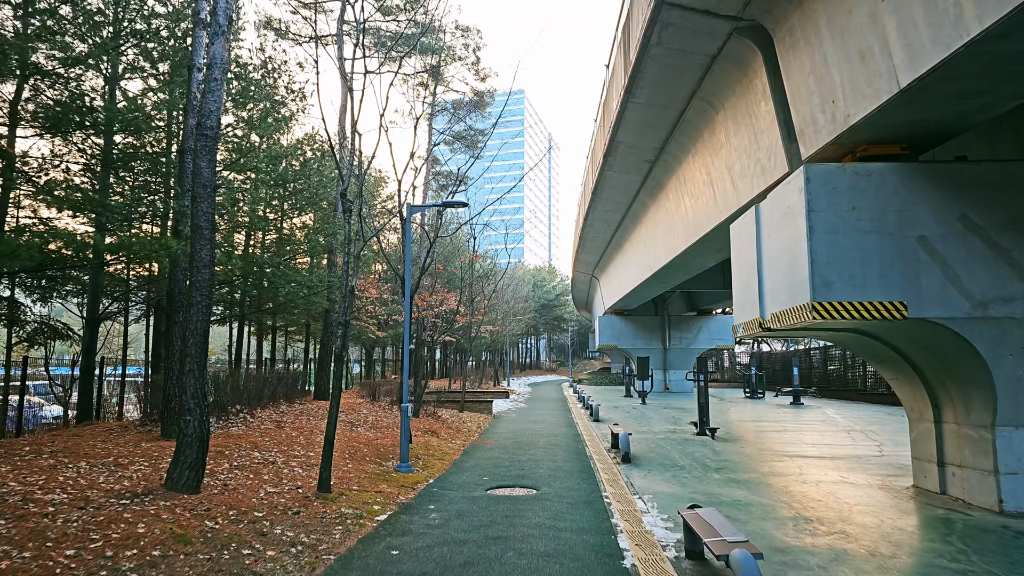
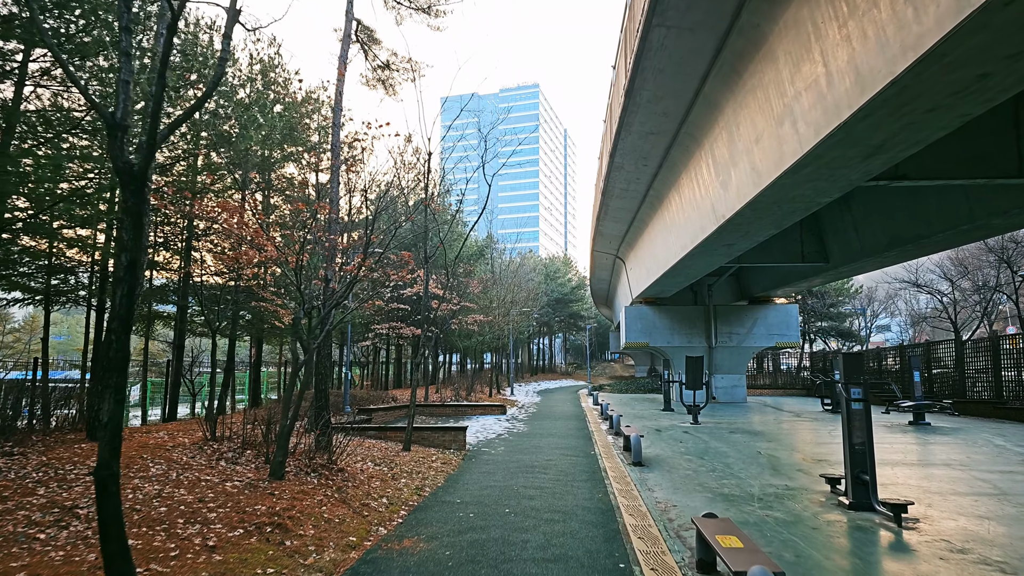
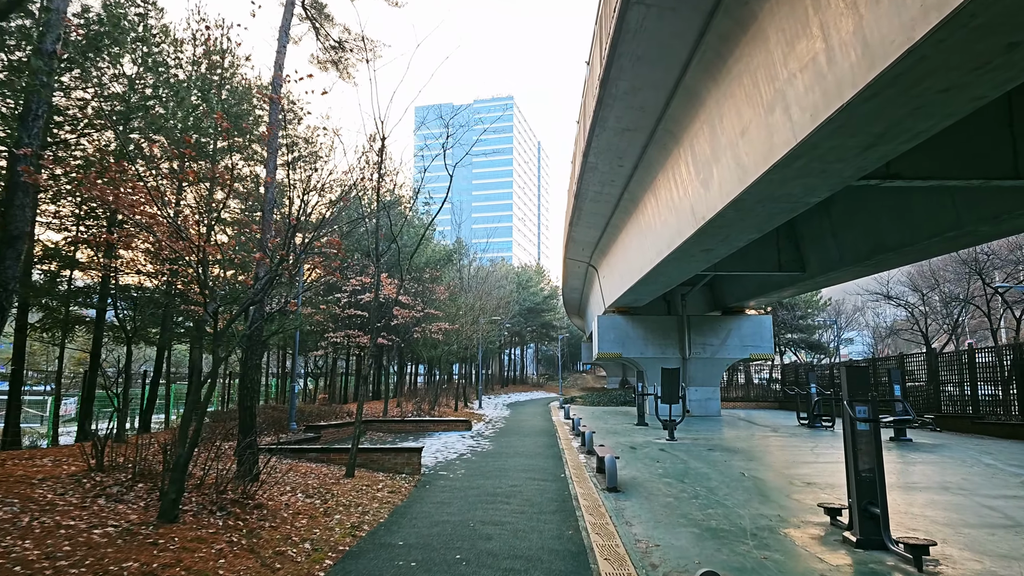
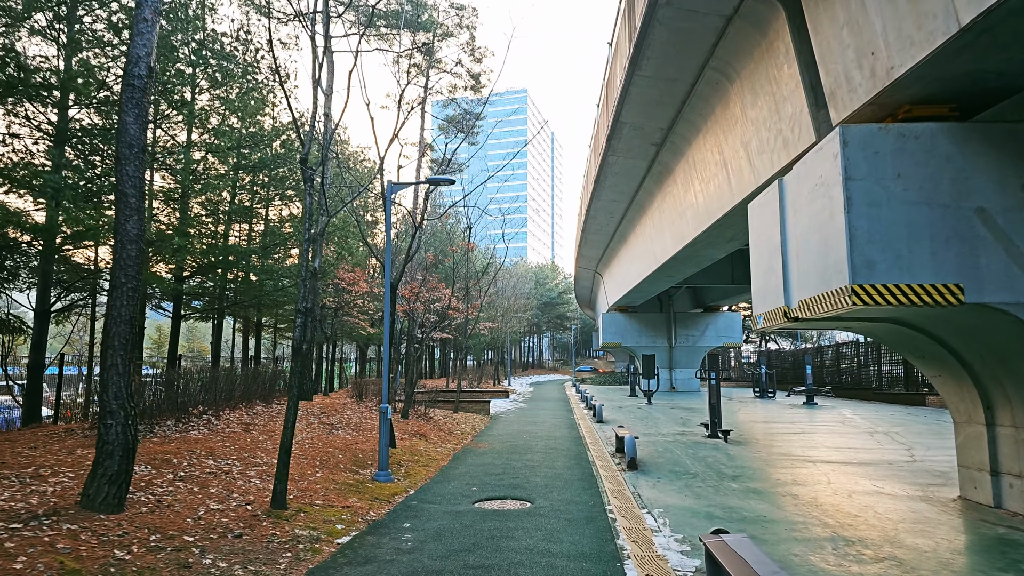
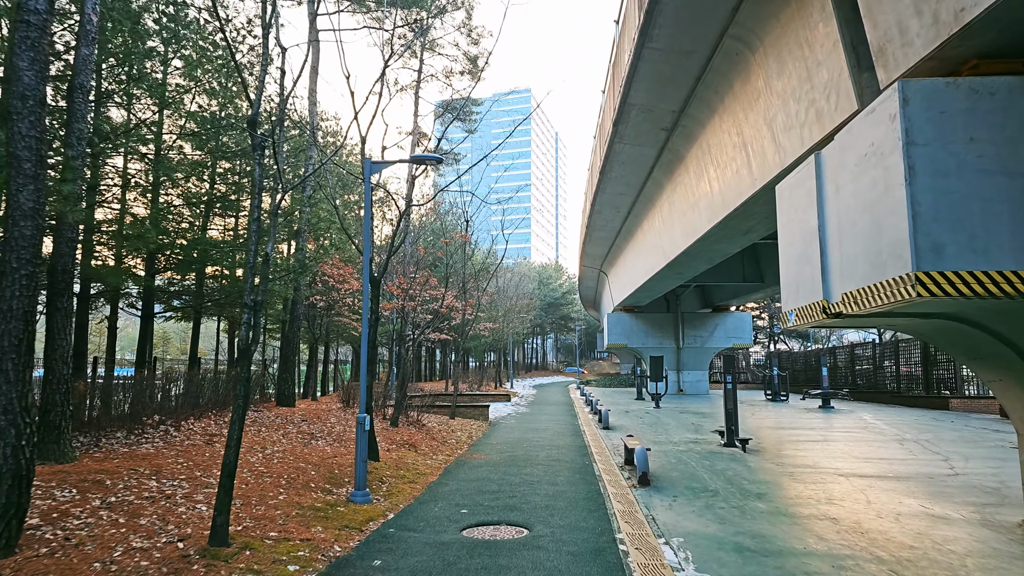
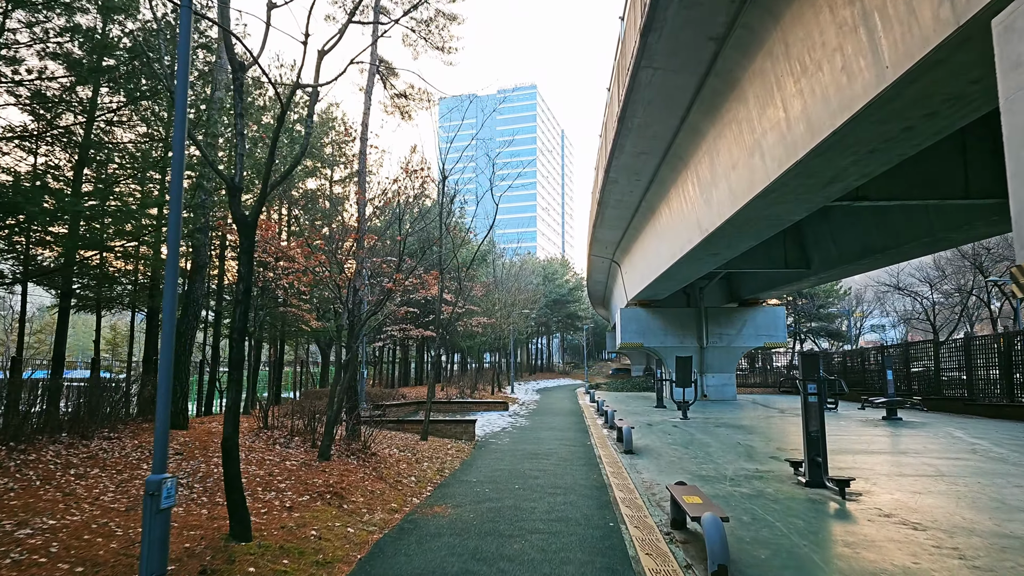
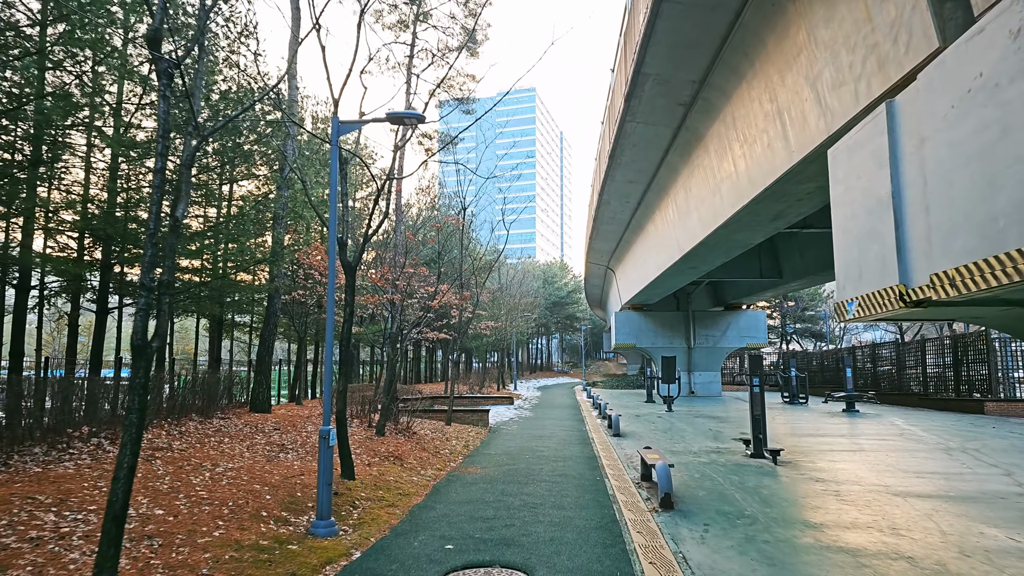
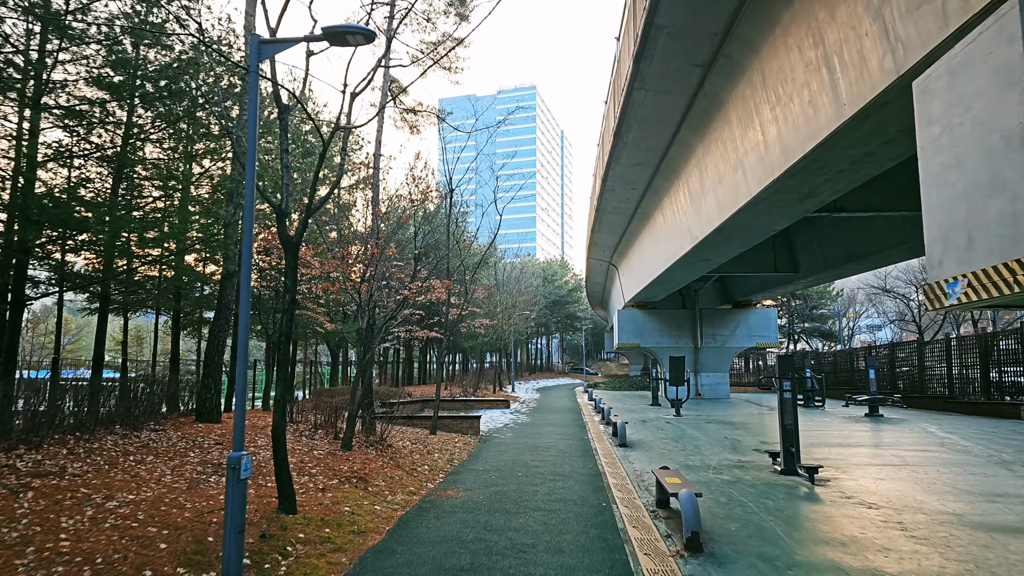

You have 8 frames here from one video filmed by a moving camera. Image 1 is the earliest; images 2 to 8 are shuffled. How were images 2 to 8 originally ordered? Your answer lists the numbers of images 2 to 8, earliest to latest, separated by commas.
4, 5, 7, 8, 6, 2, 3
